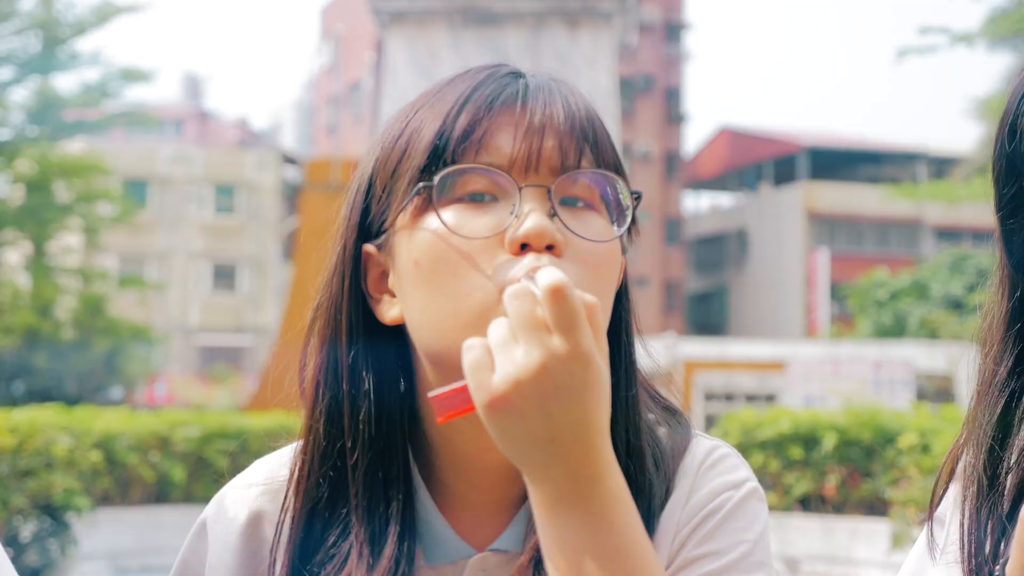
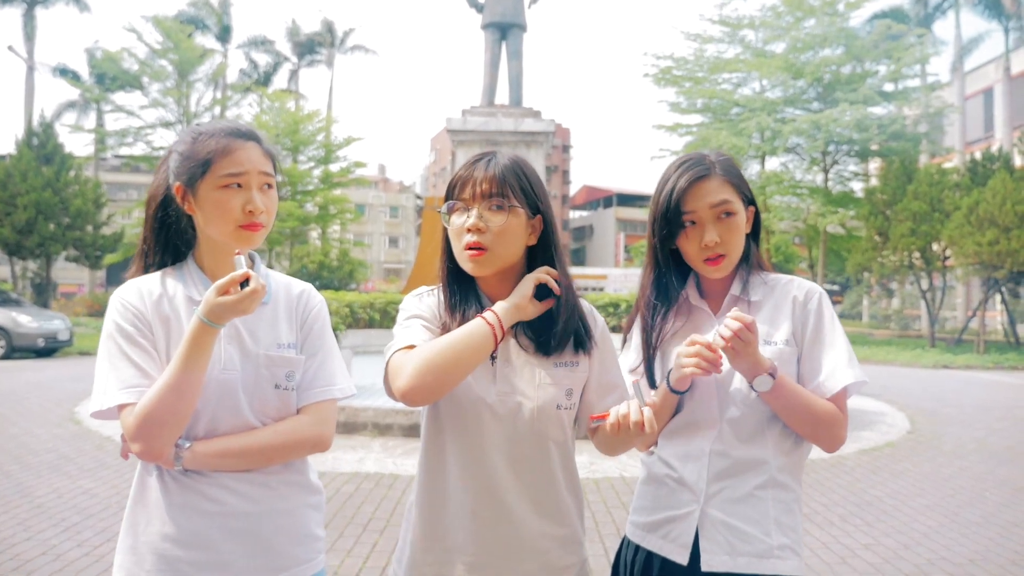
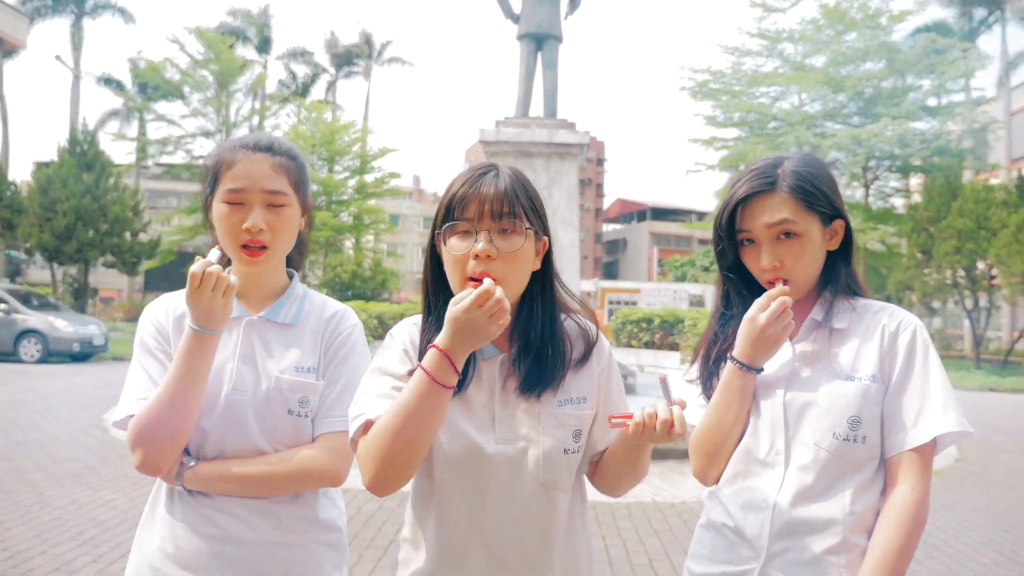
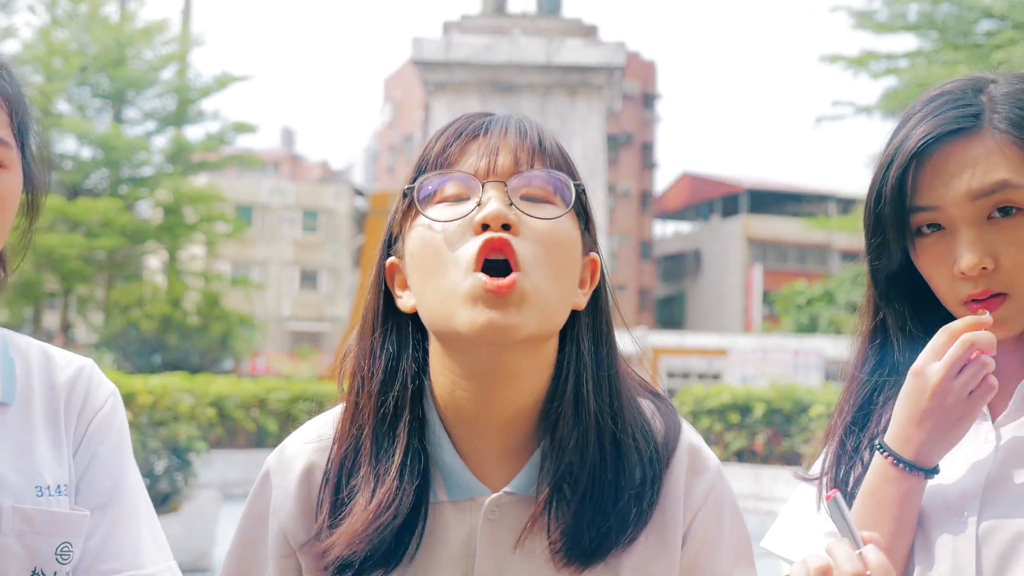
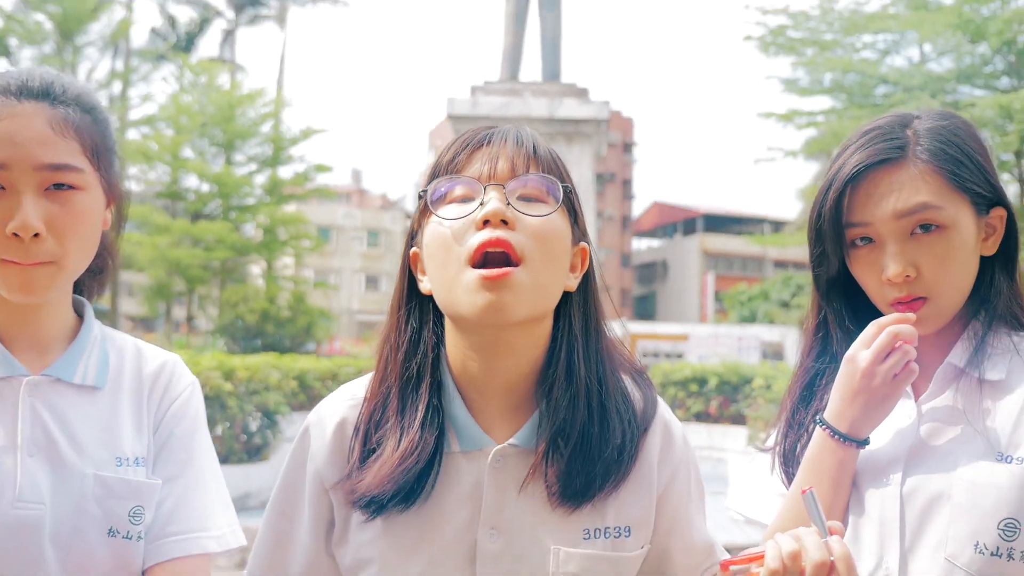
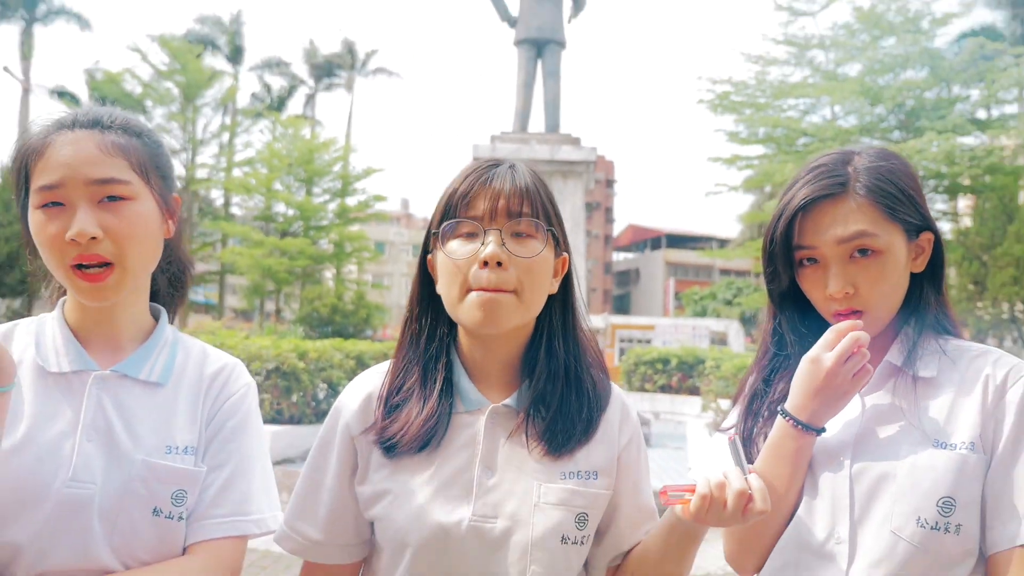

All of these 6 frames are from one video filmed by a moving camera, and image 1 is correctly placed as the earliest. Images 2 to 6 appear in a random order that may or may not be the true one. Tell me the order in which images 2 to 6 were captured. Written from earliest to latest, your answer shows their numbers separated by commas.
4, 5, 6, 3, 2
